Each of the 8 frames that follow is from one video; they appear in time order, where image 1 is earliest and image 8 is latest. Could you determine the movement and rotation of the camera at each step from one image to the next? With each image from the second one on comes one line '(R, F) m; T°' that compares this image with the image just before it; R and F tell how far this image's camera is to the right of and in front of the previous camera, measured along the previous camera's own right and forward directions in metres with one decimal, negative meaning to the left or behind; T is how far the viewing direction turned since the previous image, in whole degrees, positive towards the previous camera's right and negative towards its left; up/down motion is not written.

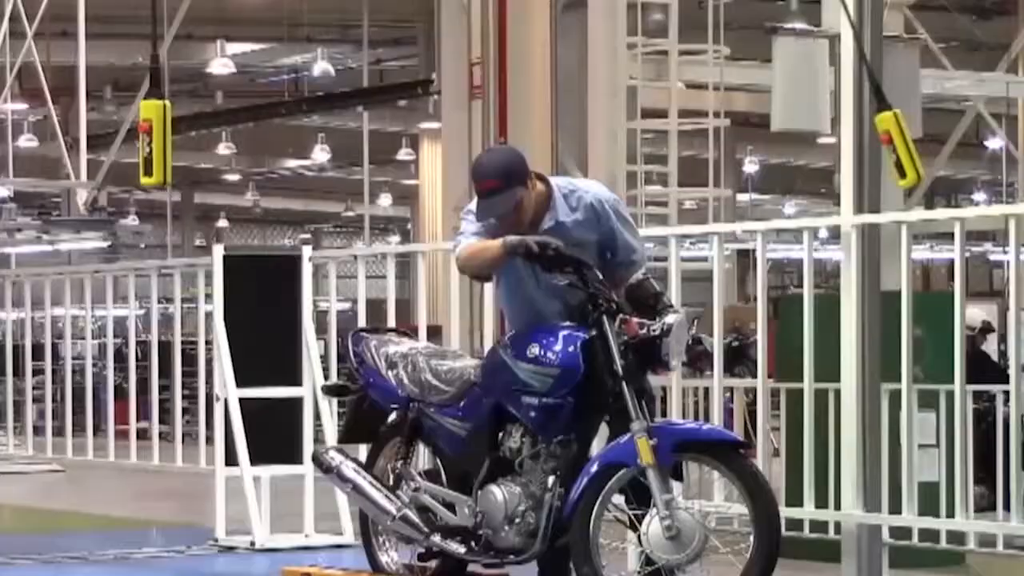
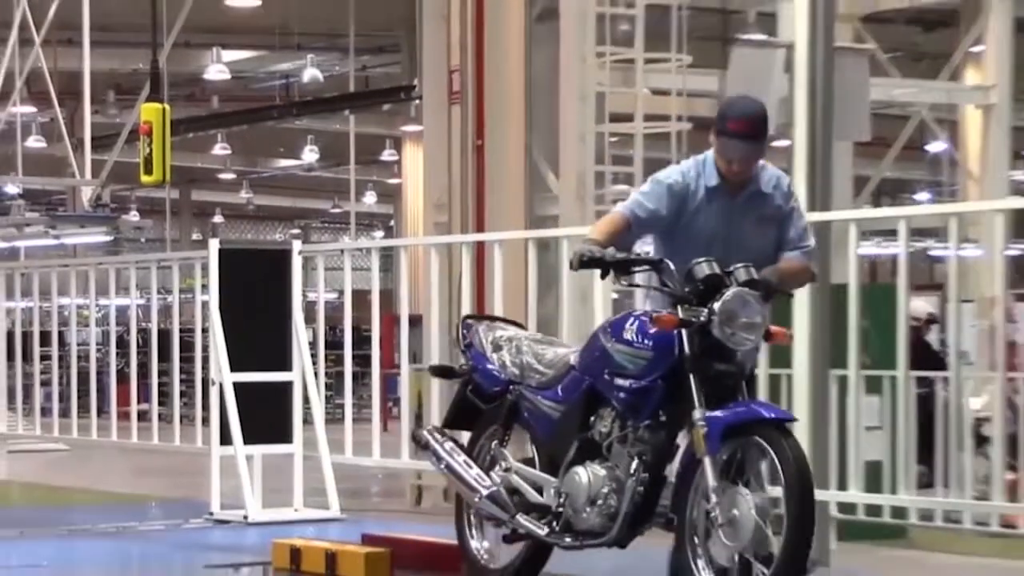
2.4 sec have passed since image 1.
(+0.1, -0.5) m; 0°
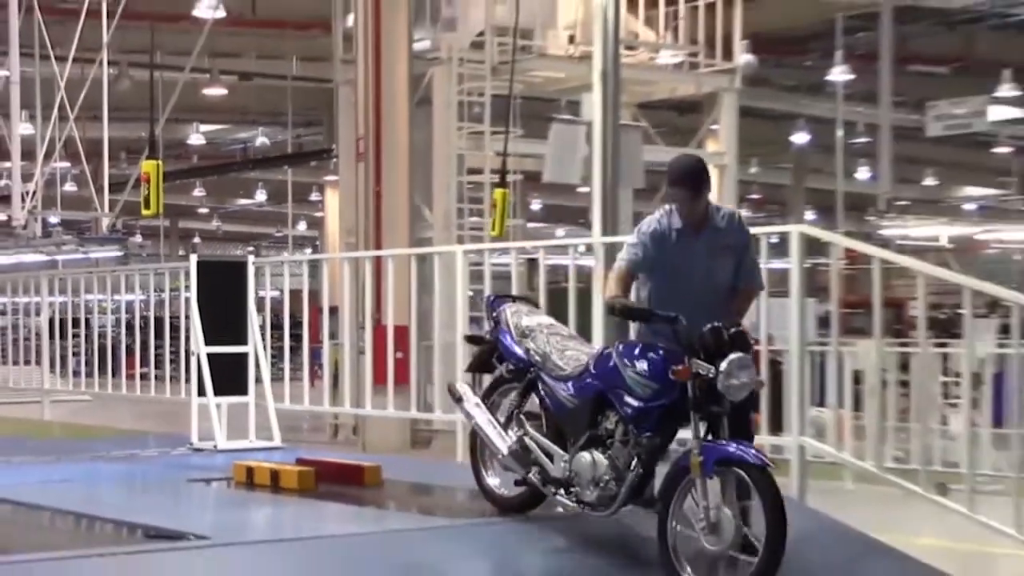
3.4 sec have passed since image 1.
(+0.6, -3.2) m; +2°
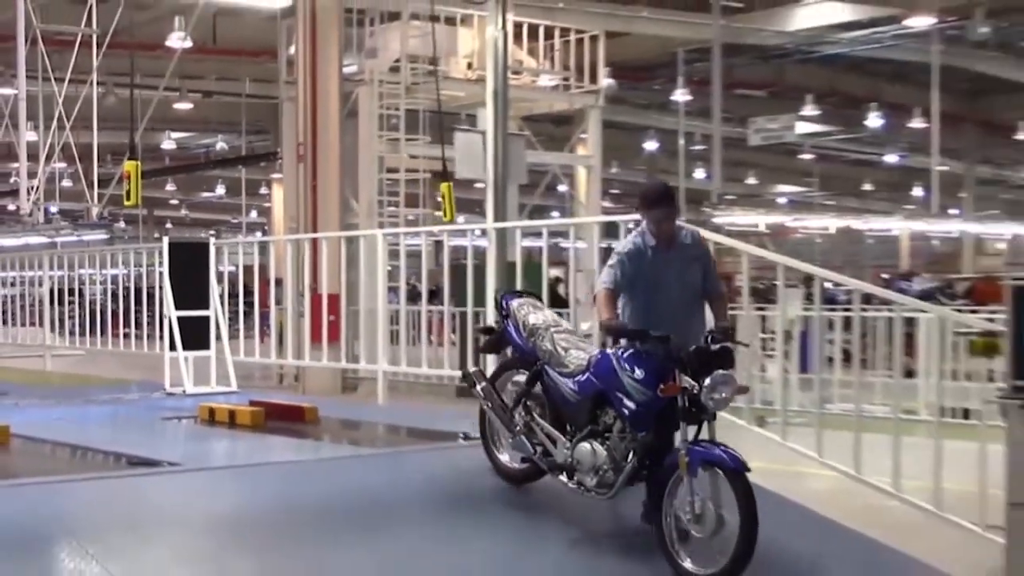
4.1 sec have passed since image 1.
(+0.5, -2.6) m; +2°
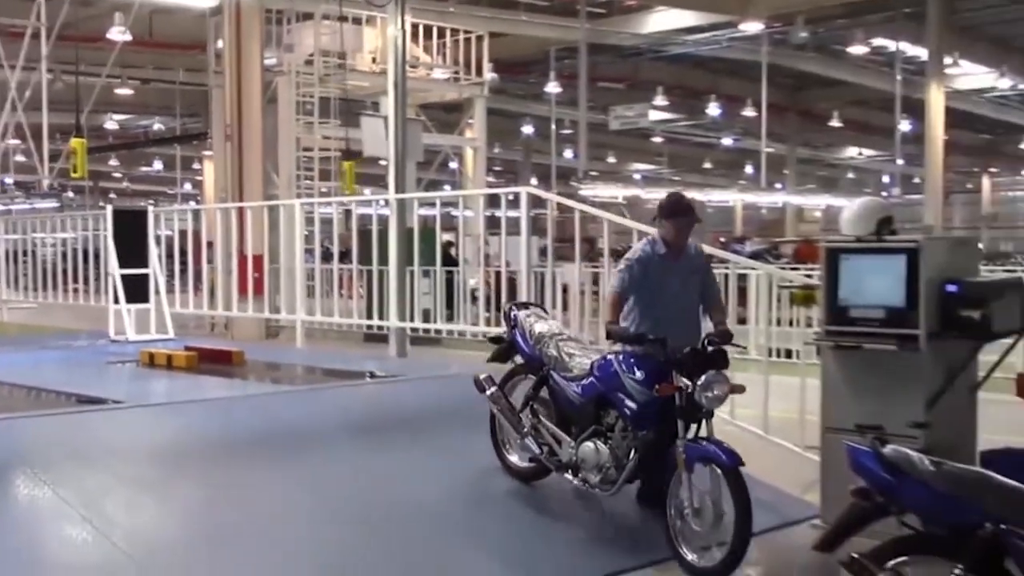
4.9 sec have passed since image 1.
(+0.1, -2.3) m; +4°
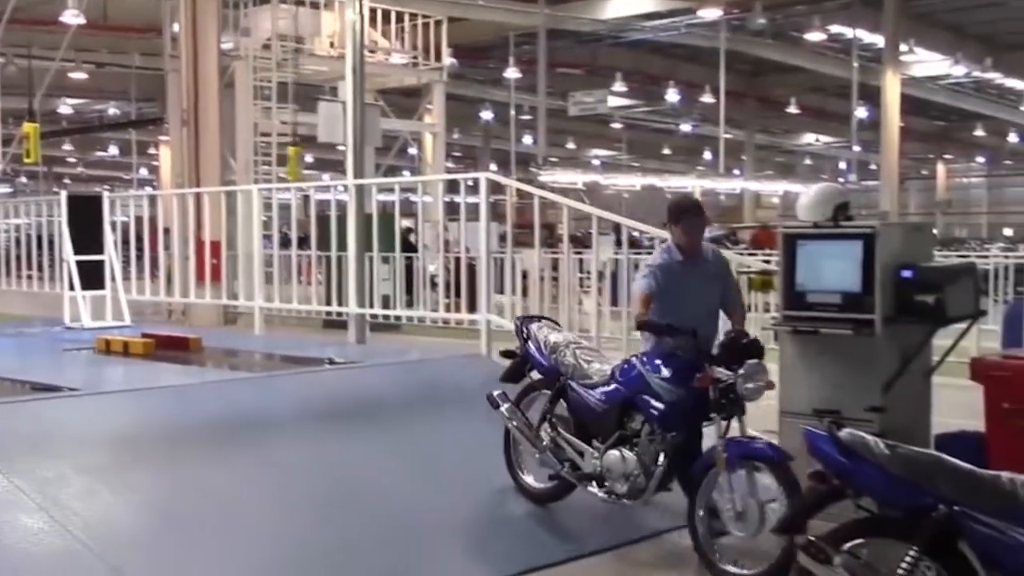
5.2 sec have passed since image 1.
(0.0, 0.0) m; +2°
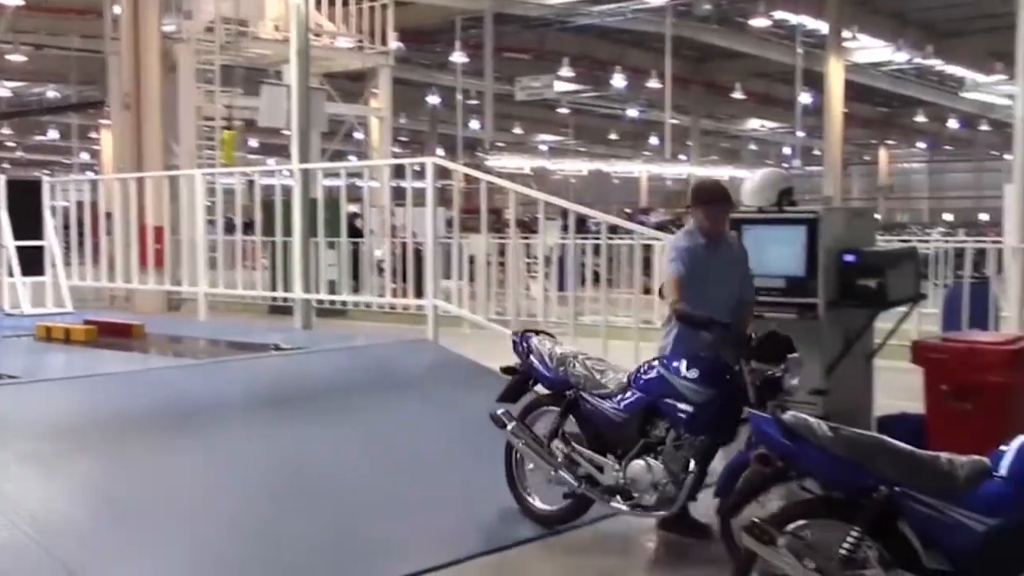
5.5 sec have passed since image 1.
(0.0, 0.0) m; +2°
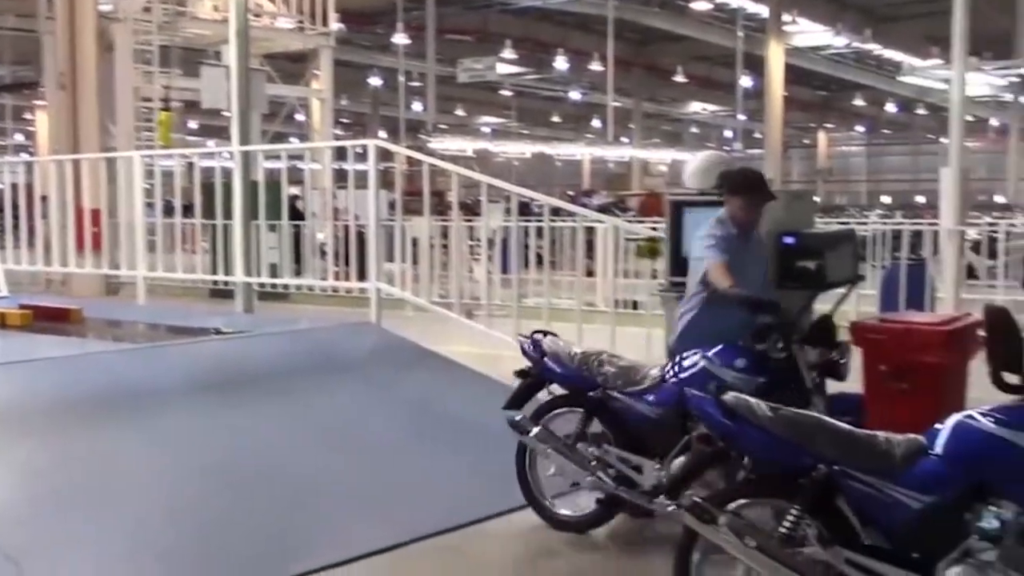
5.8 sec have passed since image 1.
(0.0, 0.0) m; +3°
